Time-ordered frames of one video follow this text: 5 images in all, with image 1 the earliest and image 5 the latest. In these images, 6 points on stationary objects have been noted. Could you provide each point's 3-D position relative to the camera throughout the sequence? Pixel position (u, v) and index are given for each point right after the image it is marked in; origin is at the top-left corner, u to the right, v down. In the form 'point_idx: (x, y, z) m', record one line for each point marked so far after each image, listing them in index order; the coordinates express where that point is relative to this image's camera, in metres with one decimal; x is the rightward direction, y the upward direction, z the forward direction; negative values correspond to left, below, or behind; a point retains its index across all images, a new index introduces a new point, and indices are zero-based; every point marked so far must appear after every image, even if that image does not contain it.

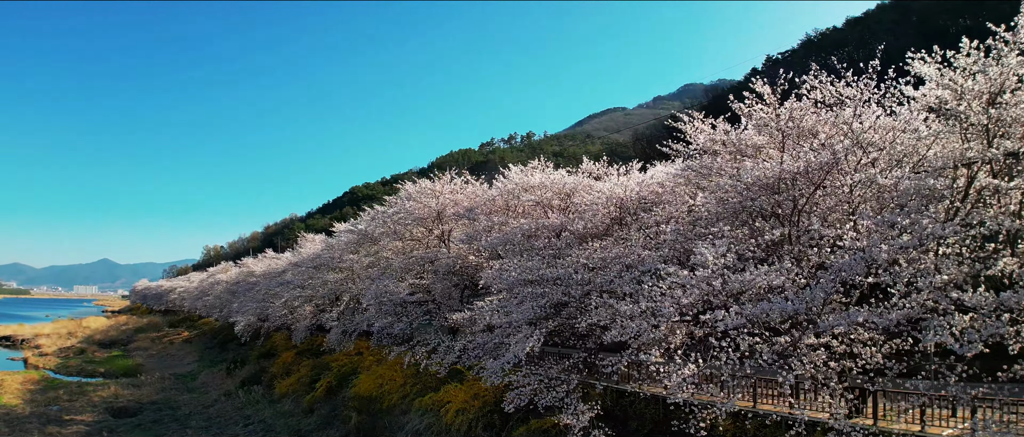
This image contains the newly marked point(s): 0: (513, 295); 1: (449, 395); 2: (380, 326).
0: (+0.2, -1.0, +7.4) m
1: (-1.2, -3.2, +10.1) m
2: (-2.5, -2.1, +10.9) m
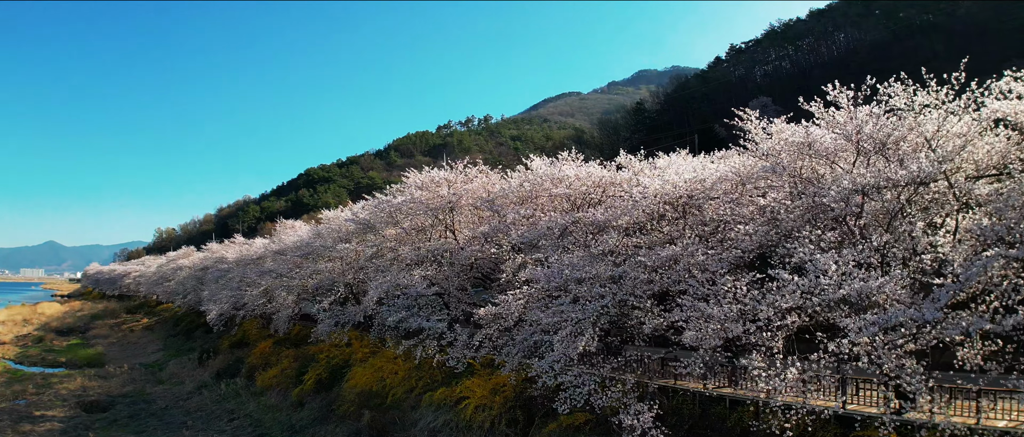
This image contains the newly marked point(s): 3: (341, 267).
0: (+0.7, -1.0, +7.3) m
1: (-0.9, -3.1, +9.8) m
2: (-2.2, -1.9, +10.6) m
3: (-4.8, -1.4, +15.5) m
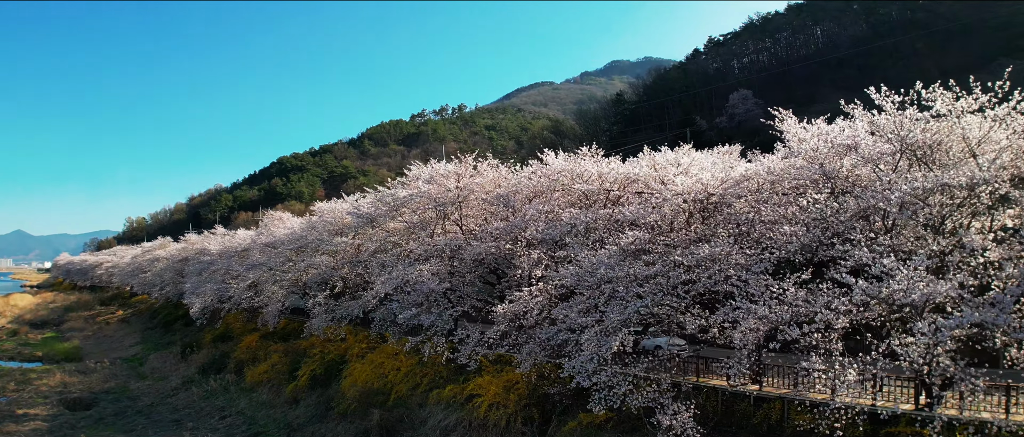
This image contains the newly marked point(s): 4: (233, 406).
0: (+1.0, -0.9, +7.1) m
1: (-0.6, -3.0, +9.7) m
2: (-2.0, -1.8, +10.4) m
3: (-4.8, -1.2, +15.2) m
4: (-8.7, -5.8, +17.2) m
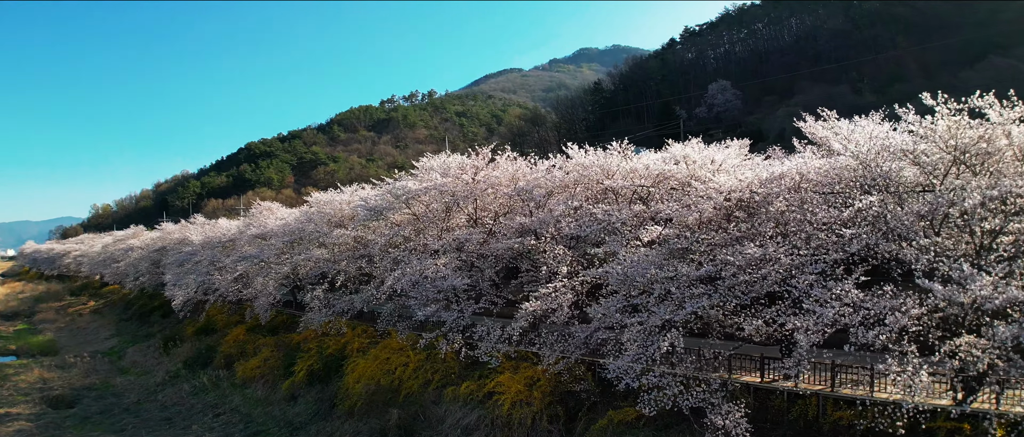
0: (+1.5, -0.9, +7.0) m
1: (-0.2, -2.9, +9.5) m
2: (-1.7, -1.7, +10.1) m
3: (-4.6, -0.9, +14.8) m
4: (-8.7, -5.6, +16.8) m
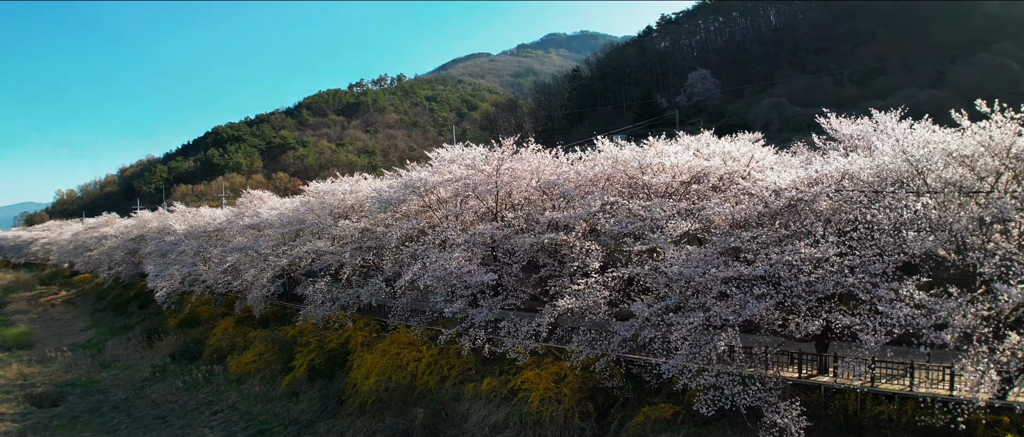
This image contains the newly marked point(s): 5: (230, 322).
0: (+2.1, -0.9, +6.9) m
1: (+0.2, -2.8, +9.4) m
2: (-1.2, -1.6, +9.9) m
3: (-4.4, -0.7, +14.4) m
4: (-8.5, -5.3, +16.3) m
5: (-9.9, -3.8, +20.0) m
